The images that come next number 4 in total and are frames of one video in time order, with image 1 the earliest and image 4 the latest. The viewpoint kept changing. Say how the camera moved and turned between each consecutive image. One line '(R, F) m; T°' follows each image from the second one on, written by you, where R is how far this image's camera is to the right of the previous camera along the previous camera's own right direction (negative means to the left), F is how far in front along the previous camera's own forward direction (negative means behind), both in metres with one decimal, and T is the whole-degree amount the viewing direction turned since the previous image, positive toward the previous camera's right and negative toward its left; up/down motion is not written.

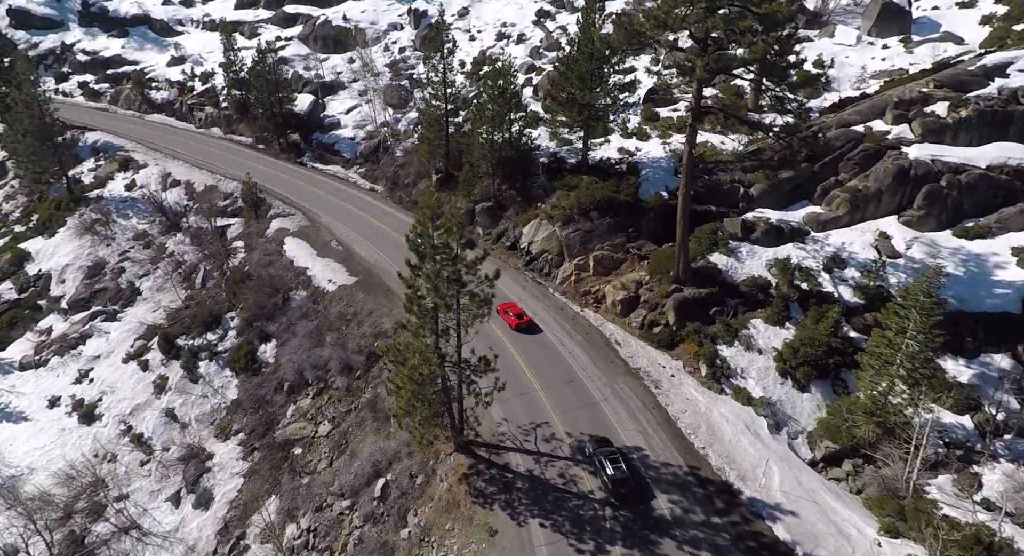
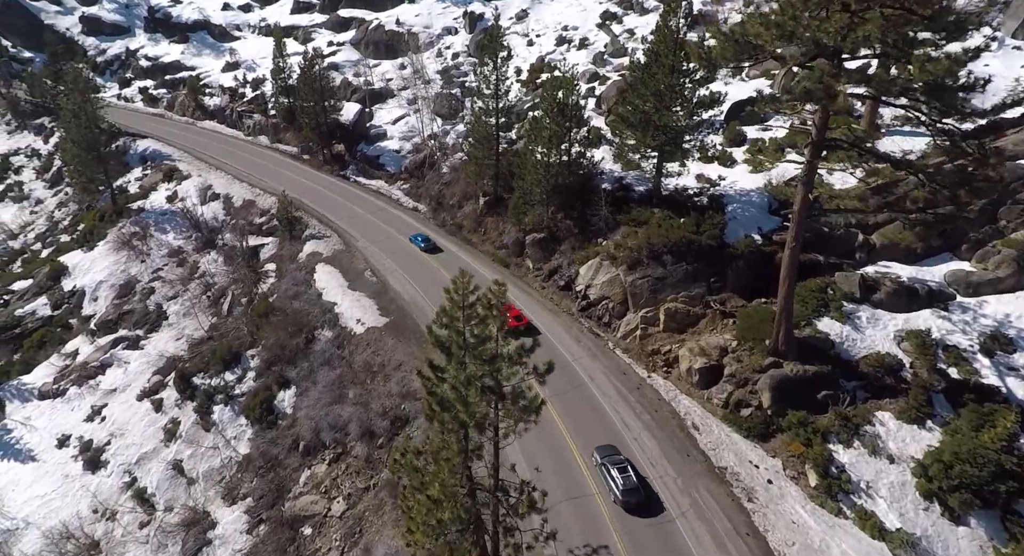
(0.0, +6.9) m; -5°
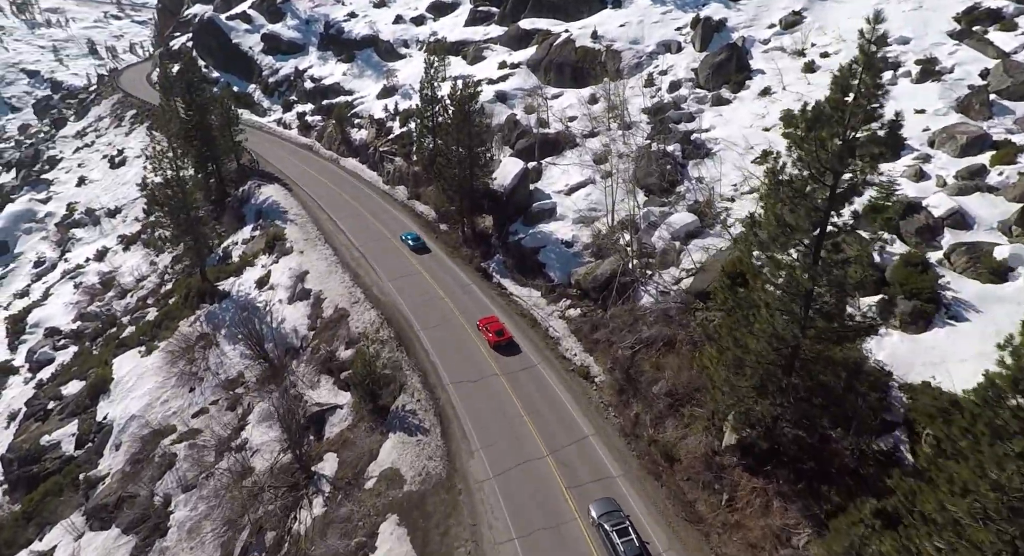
(-4.4, +28.5) m; -16°
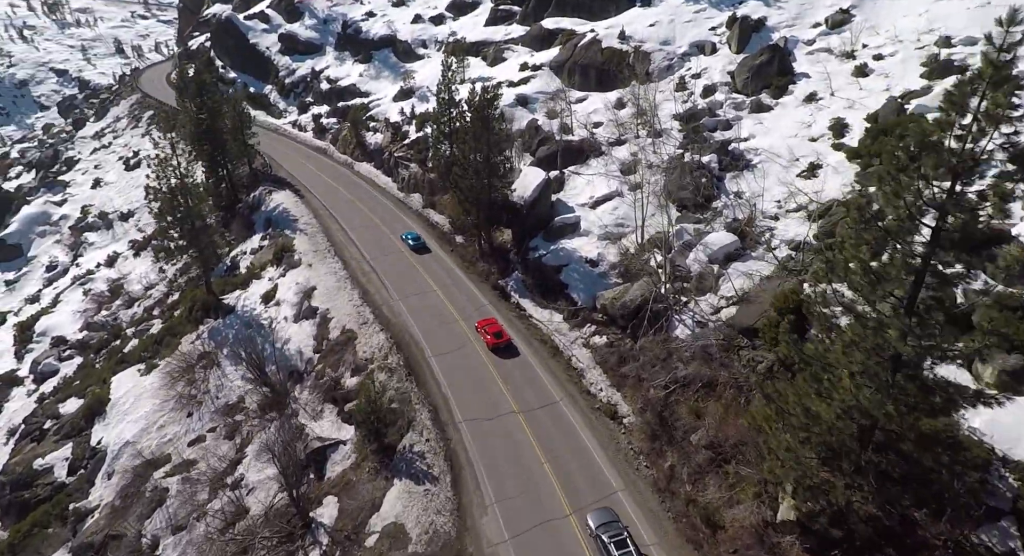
(-0.1, +3.5) m; -2°
